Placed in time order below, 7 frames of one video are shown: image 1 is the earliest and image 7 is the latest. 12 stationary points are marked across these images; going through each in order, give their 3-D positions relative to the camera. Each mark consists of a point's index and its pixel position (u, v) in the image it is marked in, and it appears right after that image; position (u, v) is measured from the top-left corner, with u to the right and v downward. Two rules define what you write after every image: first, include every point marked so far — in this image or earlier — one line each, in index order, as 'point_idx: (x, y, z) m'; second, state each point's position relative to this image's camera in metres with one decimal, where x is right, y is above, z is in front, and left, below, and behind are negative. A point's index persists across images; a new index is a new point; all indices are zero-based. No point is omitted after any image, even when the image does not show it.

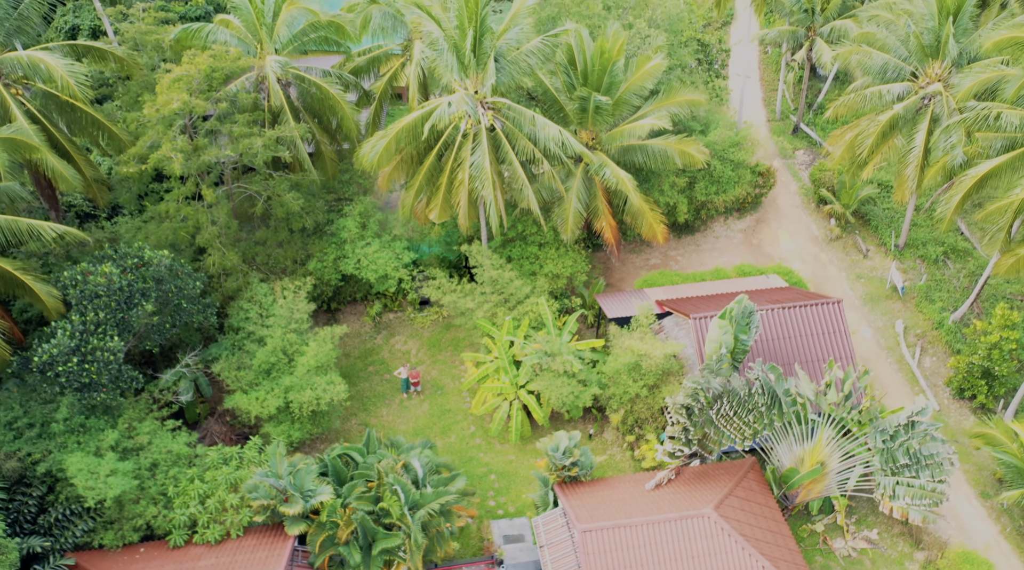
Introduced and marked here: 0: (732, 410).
0: (+4.5, -2.5, +17.3) m
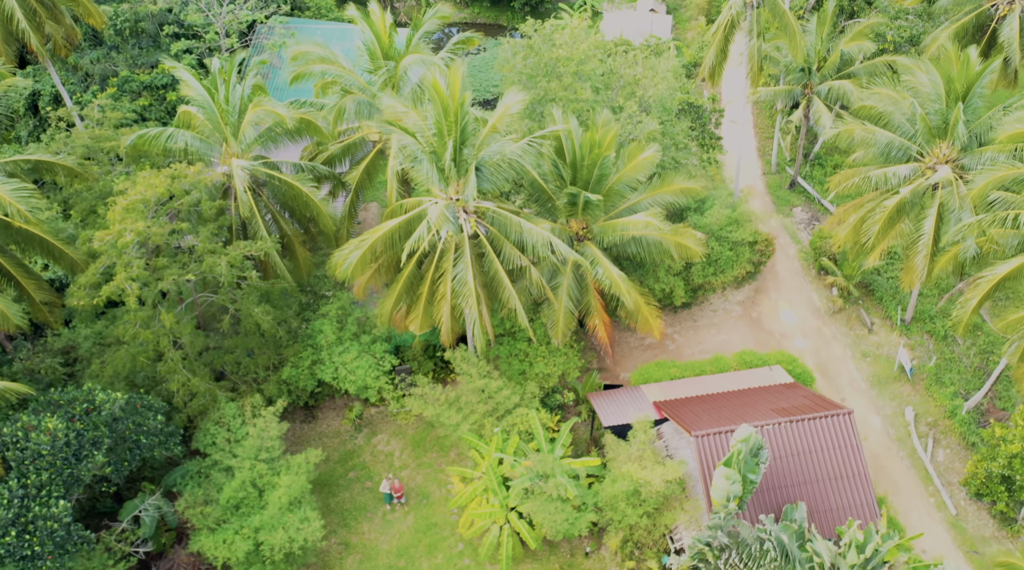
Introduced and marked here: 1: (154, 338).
0: (+4.3, -5.2, +15.8) m
1: (-8.0, -1.2, +18.9) m
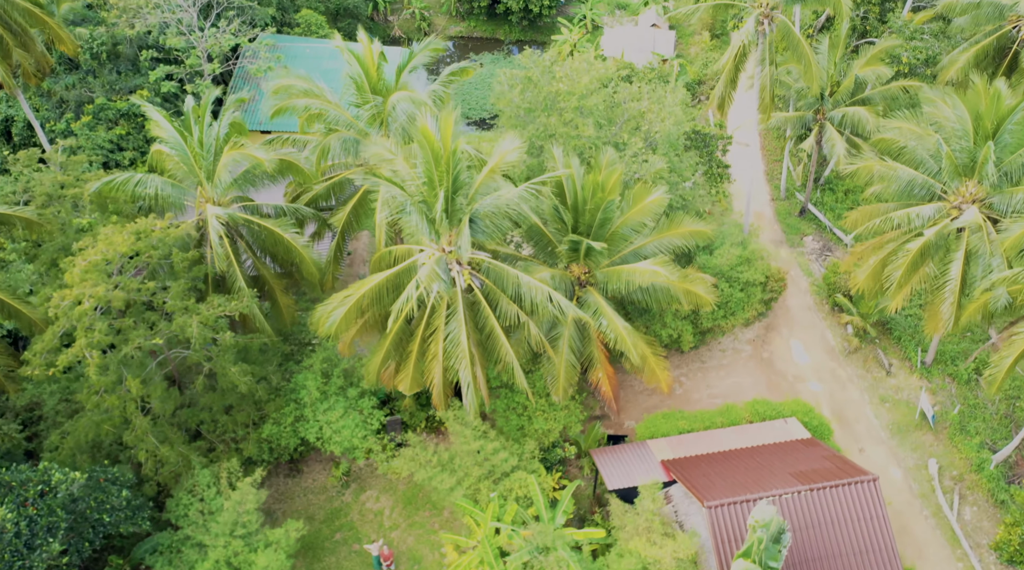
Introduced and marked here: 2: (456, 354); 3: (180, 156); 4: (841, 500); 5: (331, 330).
0: (+4.2, -6.4, +14.3) m
1: (-8.0, -2.4, +17.4) m
2: (-1.2, -1.5, +17.9) m
3: (-7.5, +2.9, +19.1) m
4: (+7.1, -4.6, +18.4) m
5: (-3.9, -1.0, +18.1) m
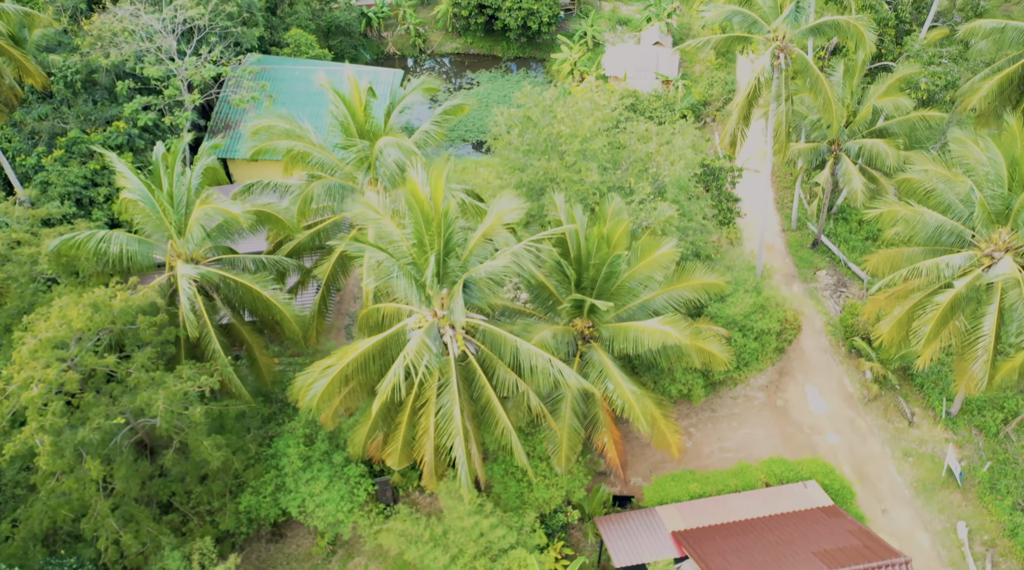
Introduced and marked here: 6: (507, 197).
0: (+4.2, -7.7, +12.7) m
1: (-8.1, -3.8, +15.8) m
2: (-1.2, -2.8, +16.3) m
3: (-7.5, +1.5, +17.5) m
4: (+7.1, -5.9, +16.8) m
5: (-3.9, -2.3, +16.5) m
6: (-0.1, +1.7, +16.2) m
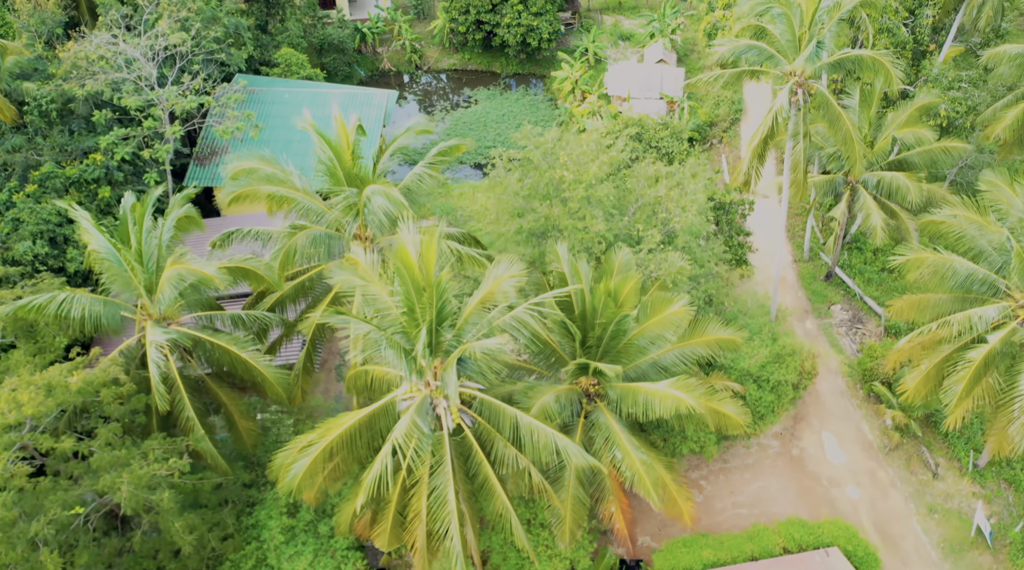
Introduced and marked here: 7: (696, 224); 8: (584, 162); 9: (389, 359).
0: (+4.2, -8.9, +11.3) m
1: (-8.1, -5.0, +14.3) m
2: (-1.2, -4.0, +14.9) m
3: (-7.5, +0.3, +16.1) m
4: (+7.1, -7.1, +15.3) m
5: (-3.9, -3.5, +15.1) m
6: (-0.1, +0.5, +14.8) m
7: (+4.2, +1.4, +19.3) m
8: (+1.6, +2.8, +18.8) m
9: (-2.1, -1.2, +14.6) m
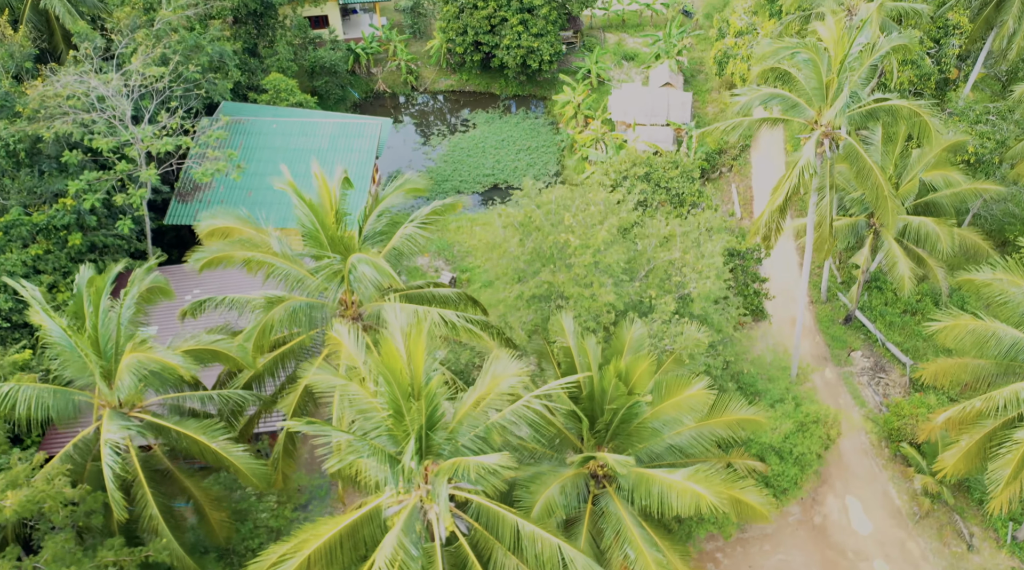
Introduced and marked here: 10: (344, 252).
0: (+4.3, -10.4, +9.5) m
1: (-8.1, -6.5, +12.6) m
2: (-1.2, -5.4, +13.2) m
3: (-7.5, -1.2, +14.3) m
4: (+7.1, -8.5, +13.6) m
5: (-3.9, -5.0, +13.3) m
6: (-0.1, -0.9, +13.1) m
7: (+4.2, 0.0, +17.6) m
8: (+1.6, +1.3, +17.1) m
9: (-2.1, -2.7, +12.8) m
10: (-3.3, +0.7, +16.9) m
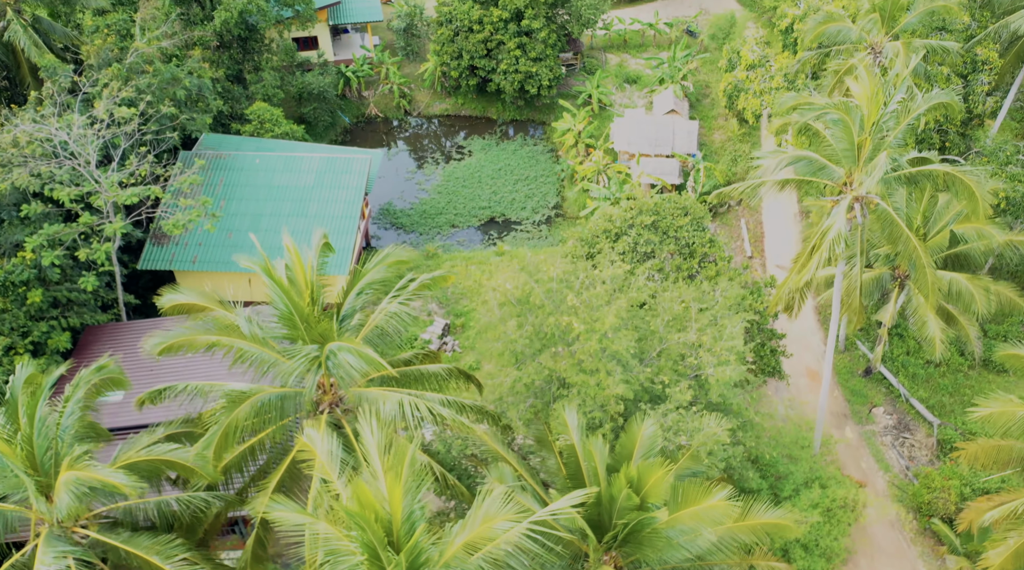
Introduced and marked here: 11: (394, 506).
0: (+4.2, -11.9, +7.7) m
1: (-8.1, -8.0, +10.7) m
2: (-1.3, -7.0, +11.3) m
3: (-7.6, -2.7, +12.5) m
4: (+7.1, -10.1, +11.8) m
5: (-3.9, -6.5, +11.5) m
6: (-0.2, -2.5, +11.2) m
7: (+4.1, -1.6, +15.8) m
8: (+1.5, -0.2, +15.2) m
9: (-2.1, -4.2, +11.0) m
10: (-3.4, -0.8, +15.0) m
11: (-1.4, -2.6, +10.5) m
